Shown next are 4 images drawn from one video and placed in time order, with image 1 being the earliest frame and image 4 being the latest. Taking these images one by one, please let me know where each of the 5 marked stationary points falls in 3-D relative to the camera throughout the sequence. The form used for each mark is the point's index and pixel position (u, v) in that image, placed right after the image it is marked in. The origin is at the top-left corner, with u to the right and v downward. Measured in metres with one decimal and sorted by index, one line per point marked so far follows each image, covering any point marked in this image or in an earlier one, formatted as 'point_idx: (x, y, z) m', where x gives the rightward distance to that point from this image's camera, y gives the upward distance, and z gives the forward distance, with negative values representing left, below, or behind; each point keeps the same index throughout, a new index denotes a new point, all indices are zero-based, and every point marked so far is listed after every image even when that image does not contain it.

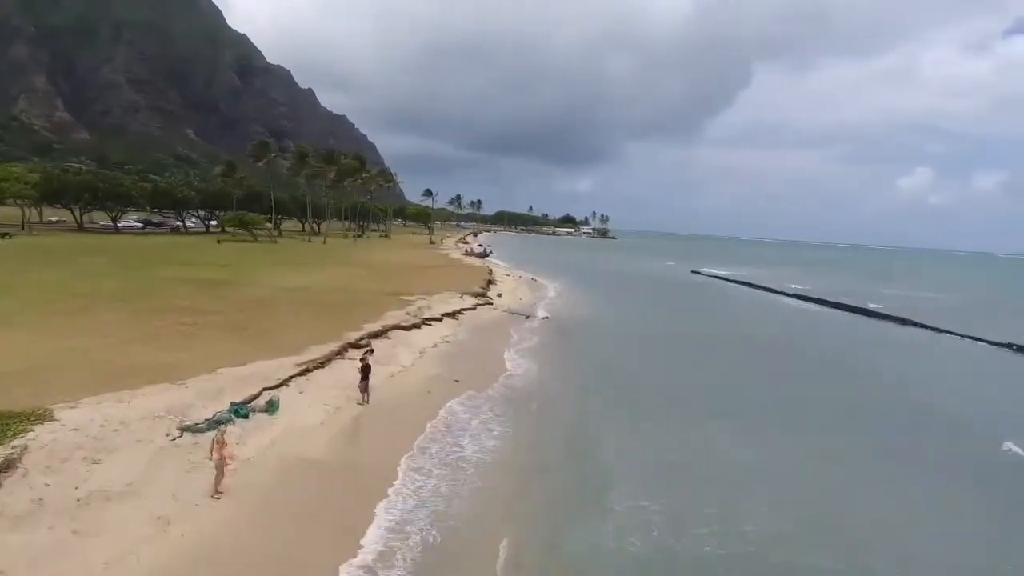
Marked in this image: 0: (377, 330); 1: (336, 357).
0: (-4.3, -1.4, +17.8) m
1: (-4.6, -1.8, +14.6) m
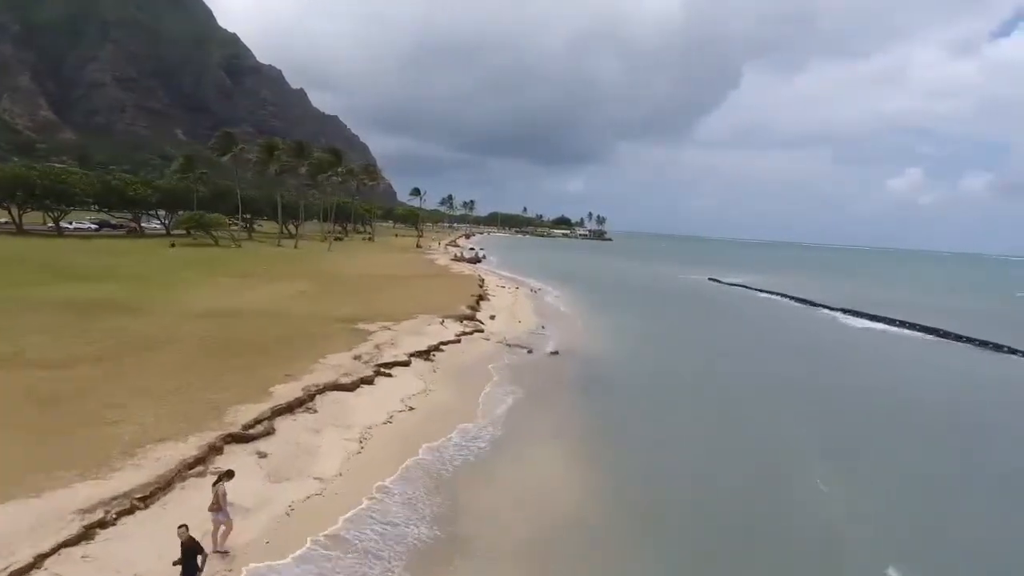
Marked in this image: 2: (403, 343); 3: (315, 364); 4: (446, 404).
0: (-4.3, -2.2, +11.1) m
1: (-4.6, -2.7, +7.9) m
2: (-3.3, -1.7, +17.0) m
3: (-4.8, -1.9, +13.7) m
4: (-1.6, -2.8, +13.5) m
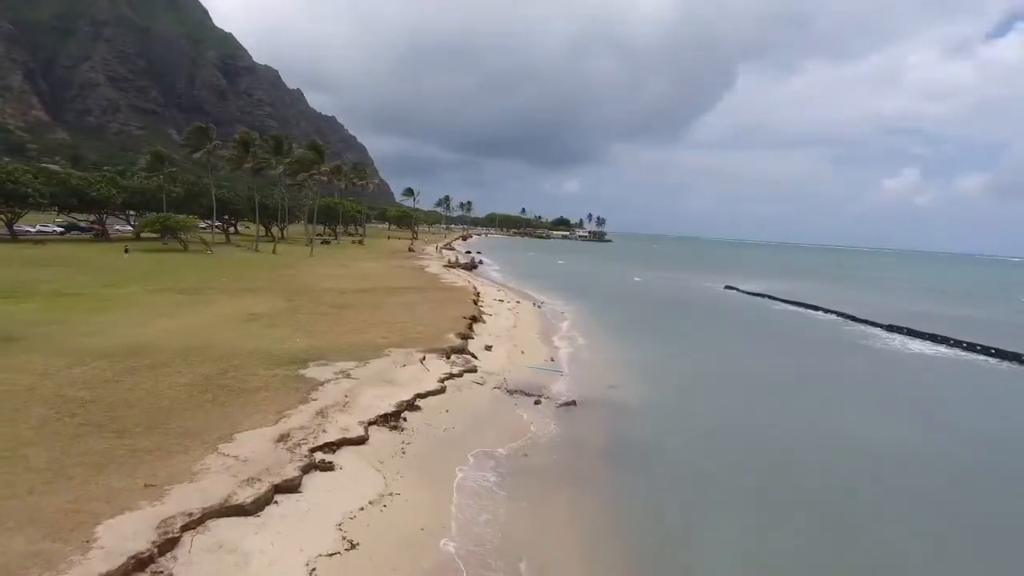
0: (-4.3, -3.0, +6.2) m
1: (-4.5, -3.4, +3.0) m
2: (-3.3, -2.4, +12.1) m
3: (-4.7, -2.6, +8.8) m
4: (-1.5, -3.6, +8.6) m
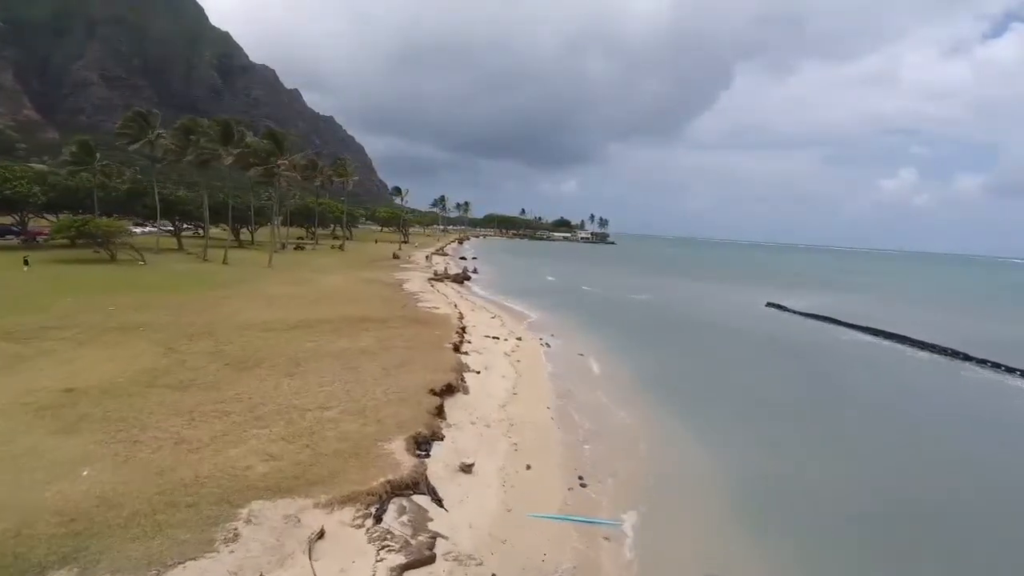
0: (-4.3, -4.3, -2.4) m
1: (-4.5, -4.7, -5.7) m
2: (-3.3, -3.7, +3.5) m
3: (-4.8, -3.9, +0.2) m
4: (-1.5, -4.9, 0.0) m
